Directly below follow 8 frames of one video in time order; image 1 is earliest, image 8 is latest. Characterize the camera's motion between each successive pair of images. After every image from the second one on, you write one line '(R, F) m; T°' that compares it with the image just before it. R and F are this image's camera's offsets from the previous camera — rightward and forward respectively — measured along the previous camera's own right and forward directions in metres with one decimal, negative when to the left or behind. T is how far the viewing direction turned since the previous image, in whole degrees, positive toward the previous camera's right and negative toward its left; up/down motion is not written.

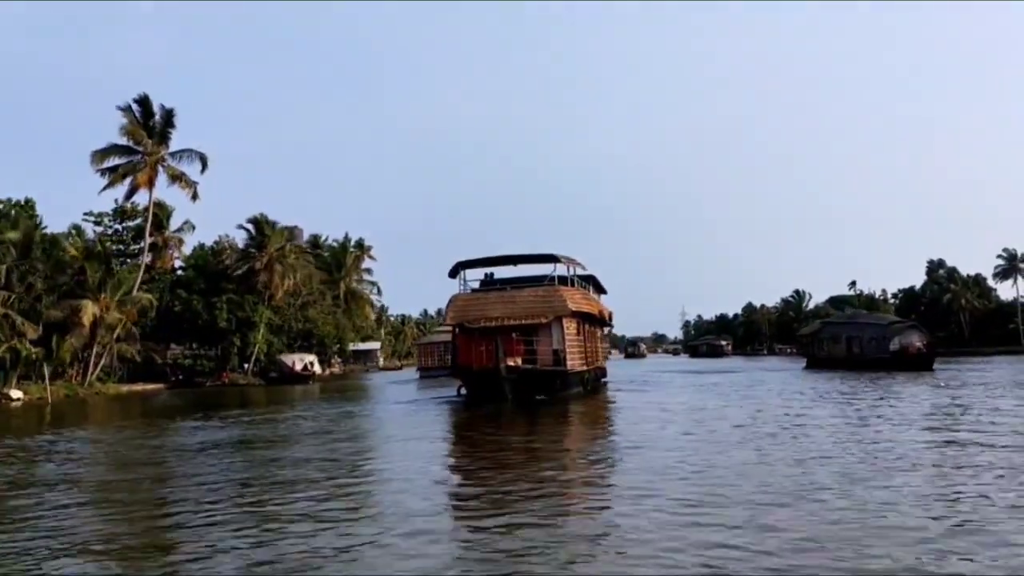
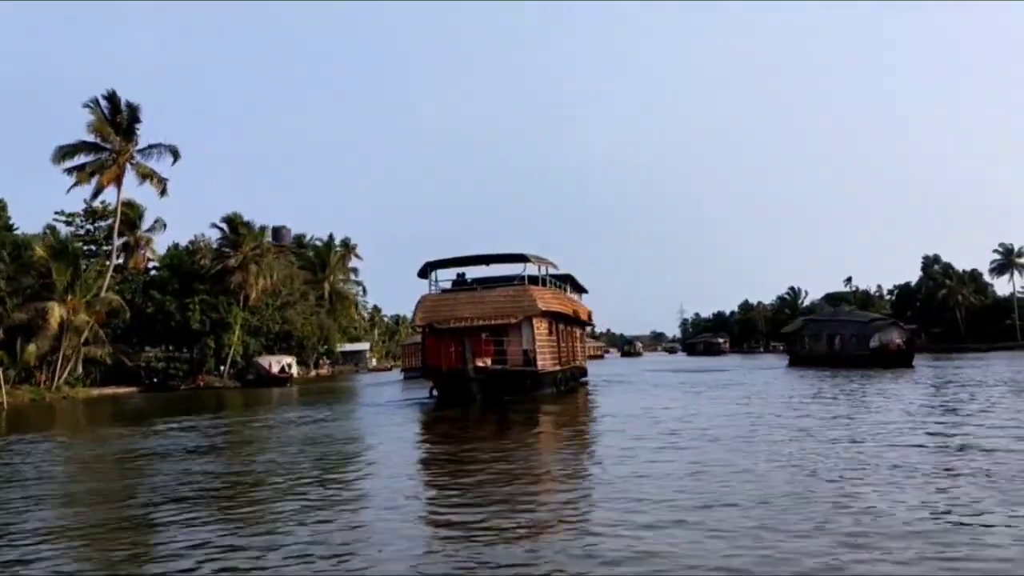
(+0.7, +0.6) m; 0°
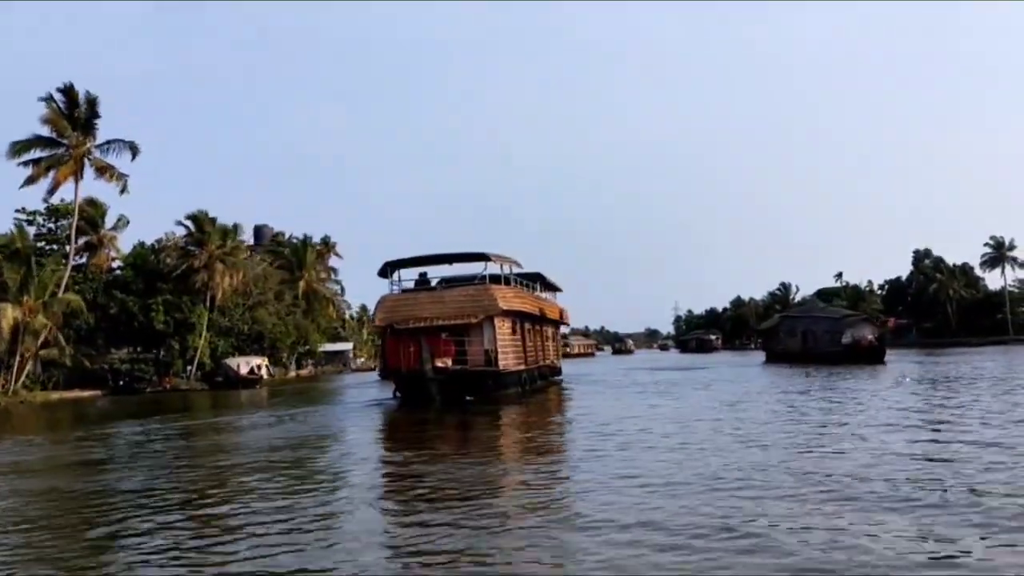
(+0.7, +0.7) m; 0°
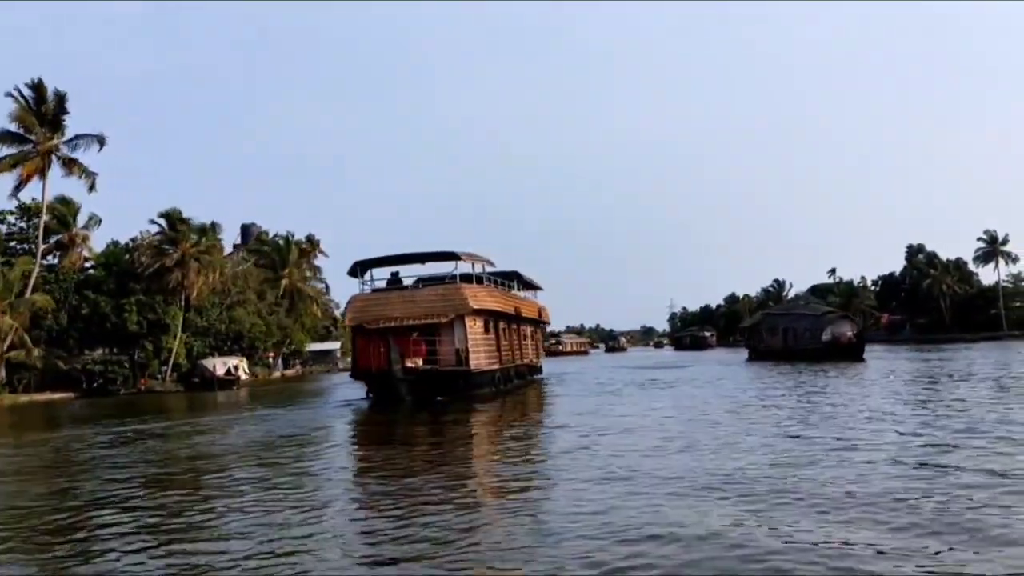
(+0.5, +0.5) m; 0°
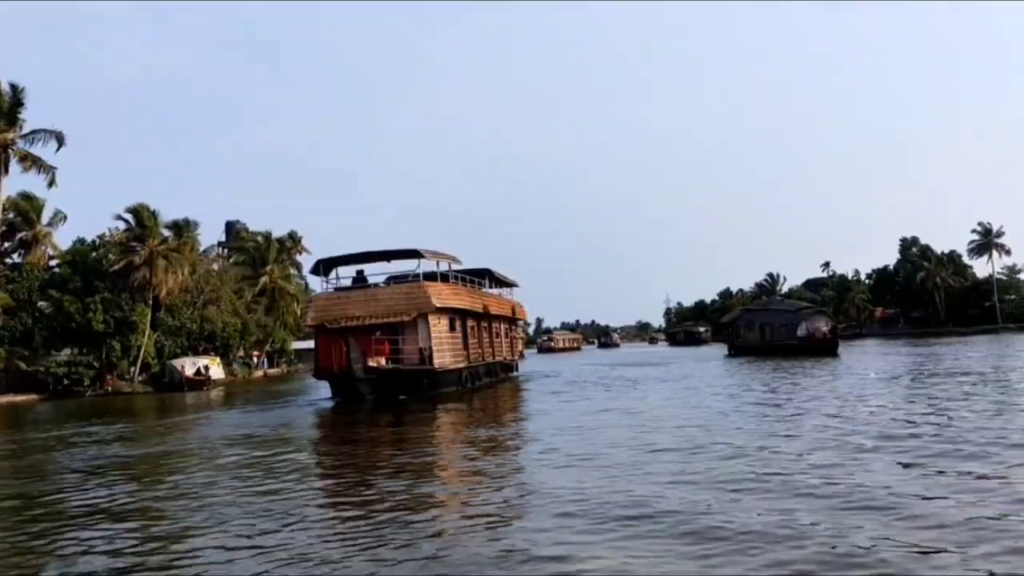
(+0.6, +0.7) m; 0°
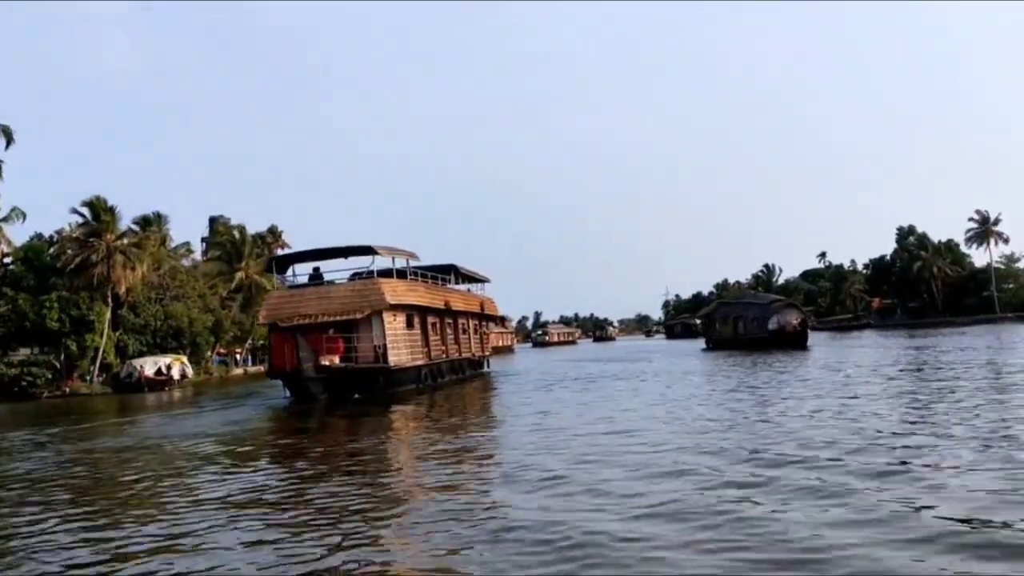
(+0.8, +1.0) m; 0°
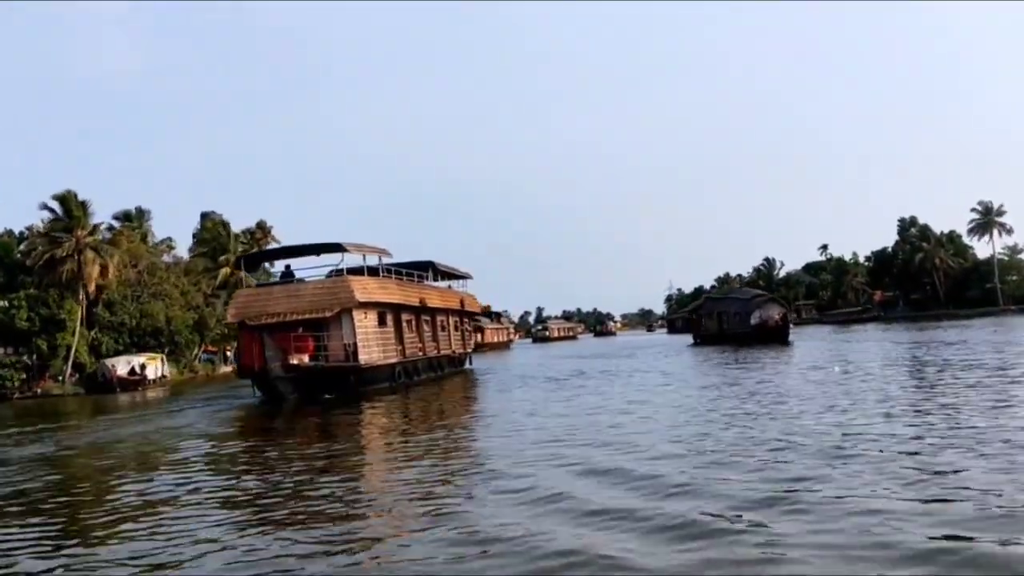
(+0.6, +0.8) m; 0°
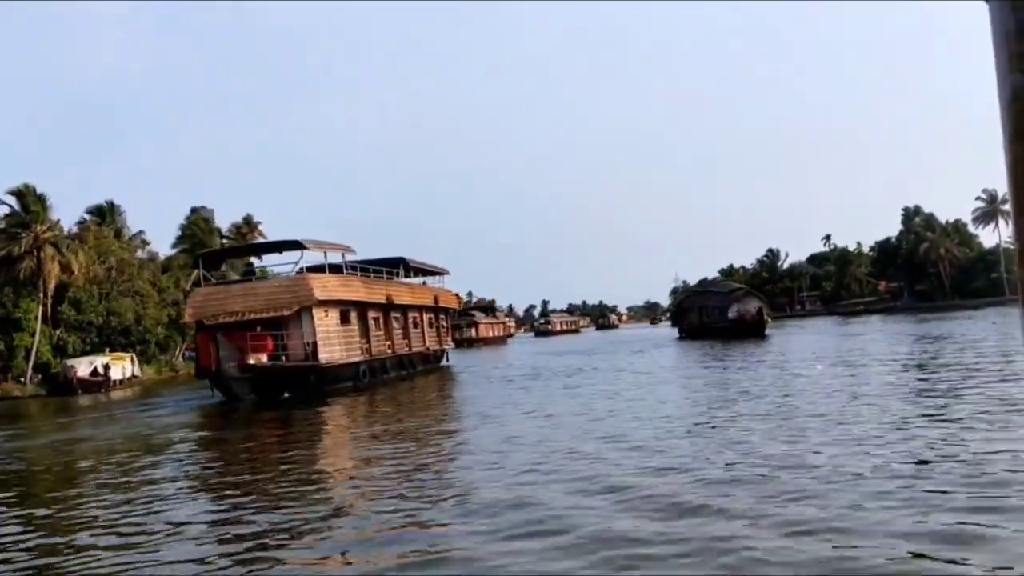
(+0.7, +1.1) m; 0°
